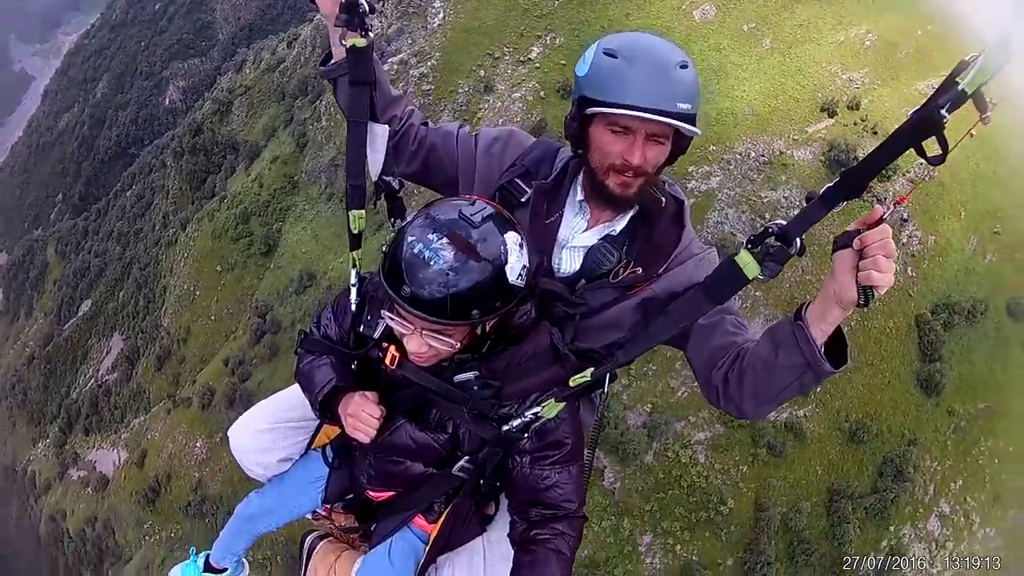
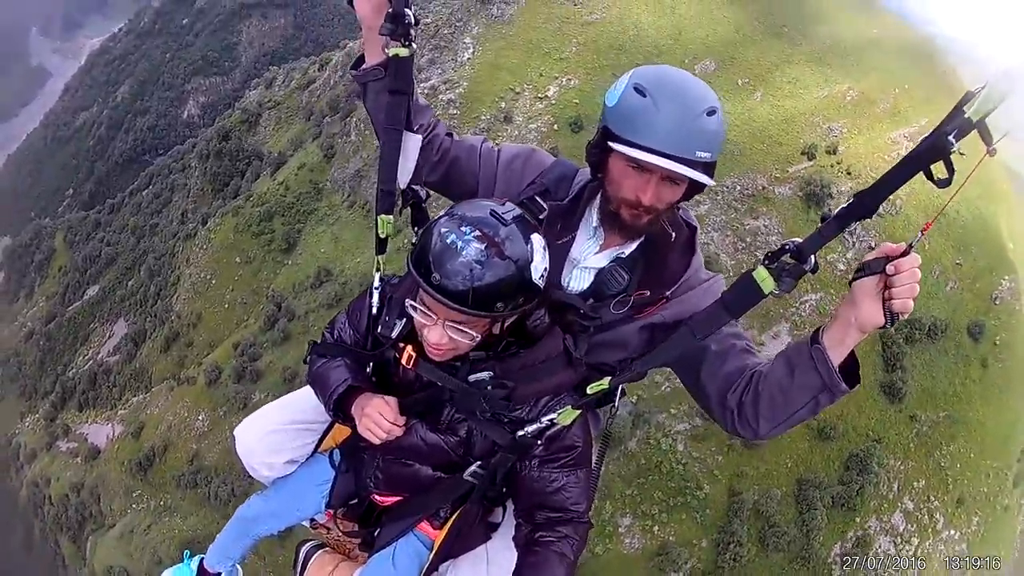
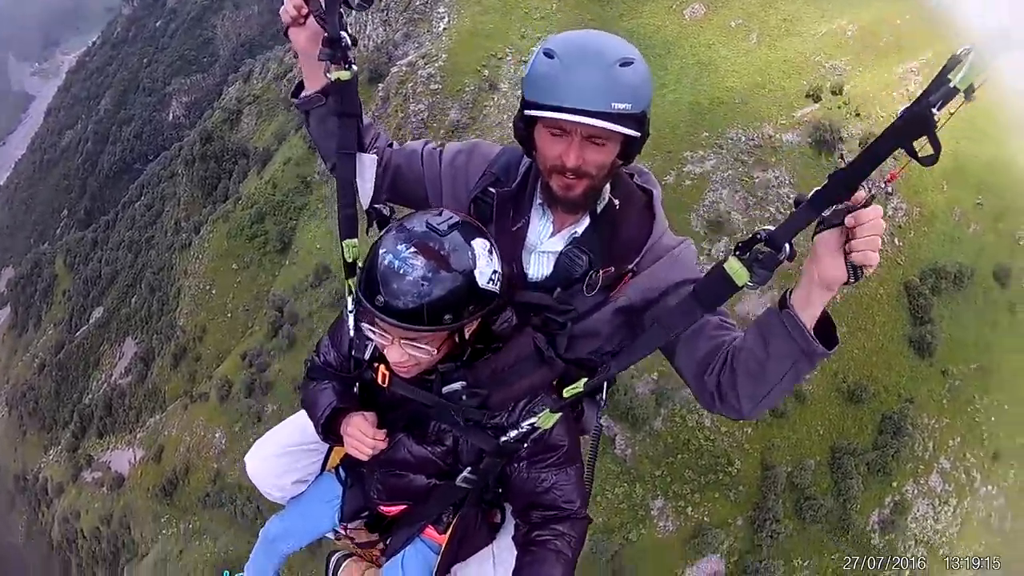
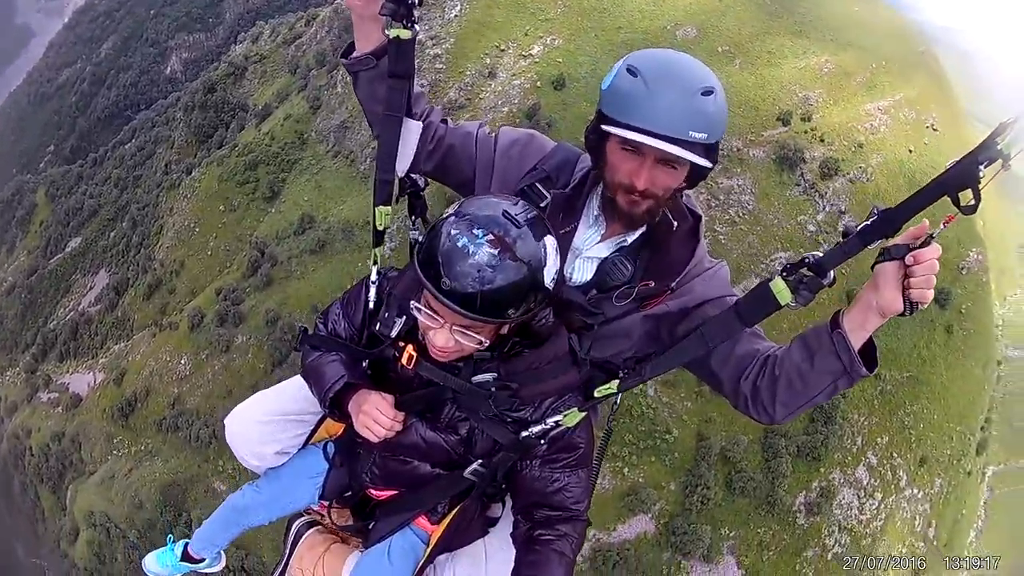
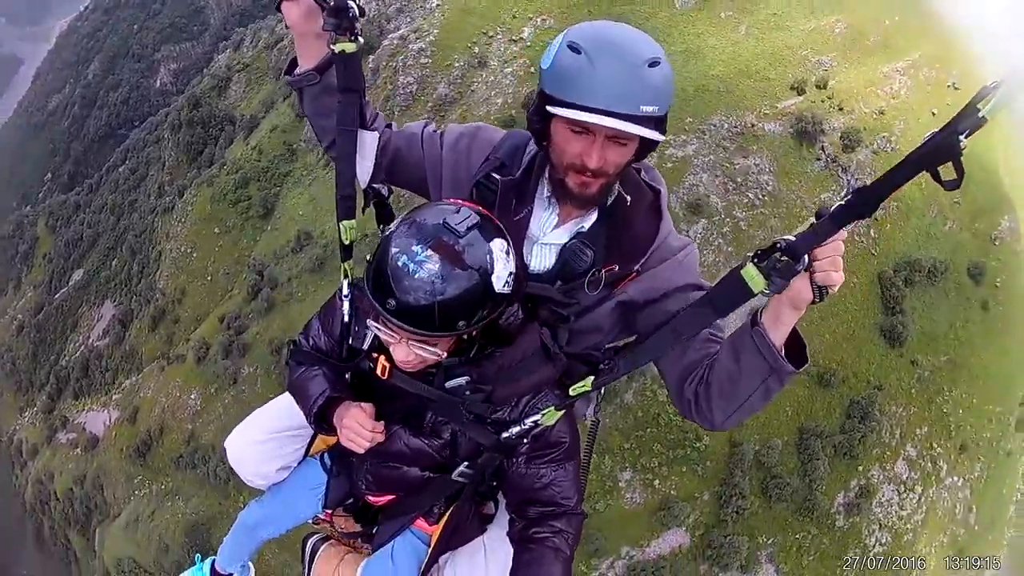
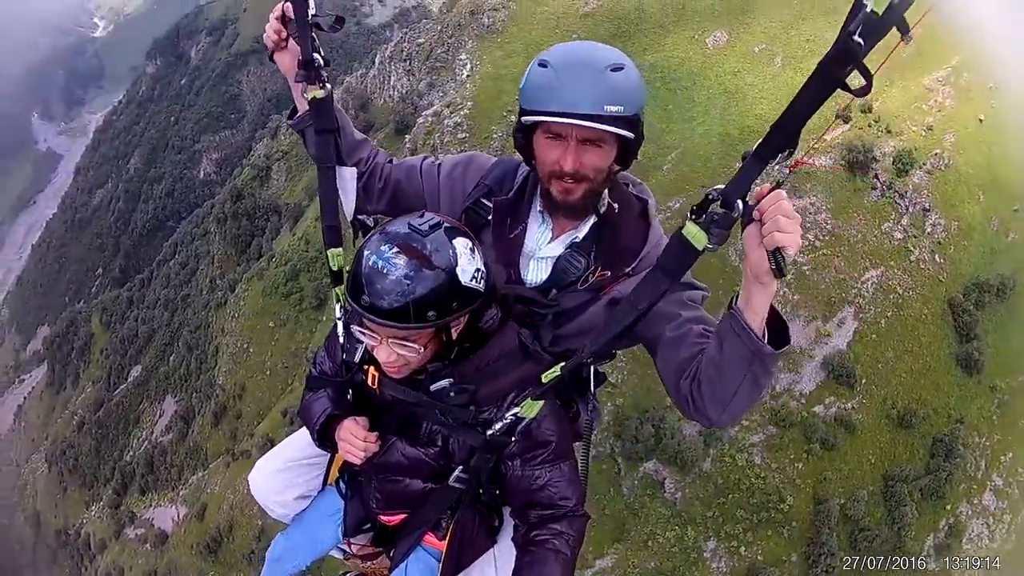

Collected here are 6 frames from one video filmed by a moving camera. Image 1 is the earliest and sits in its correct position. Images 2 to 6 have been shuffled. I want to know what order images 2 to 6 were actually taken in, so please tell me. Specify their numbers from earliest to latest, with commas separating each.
6, 3, 5, 2, 4
